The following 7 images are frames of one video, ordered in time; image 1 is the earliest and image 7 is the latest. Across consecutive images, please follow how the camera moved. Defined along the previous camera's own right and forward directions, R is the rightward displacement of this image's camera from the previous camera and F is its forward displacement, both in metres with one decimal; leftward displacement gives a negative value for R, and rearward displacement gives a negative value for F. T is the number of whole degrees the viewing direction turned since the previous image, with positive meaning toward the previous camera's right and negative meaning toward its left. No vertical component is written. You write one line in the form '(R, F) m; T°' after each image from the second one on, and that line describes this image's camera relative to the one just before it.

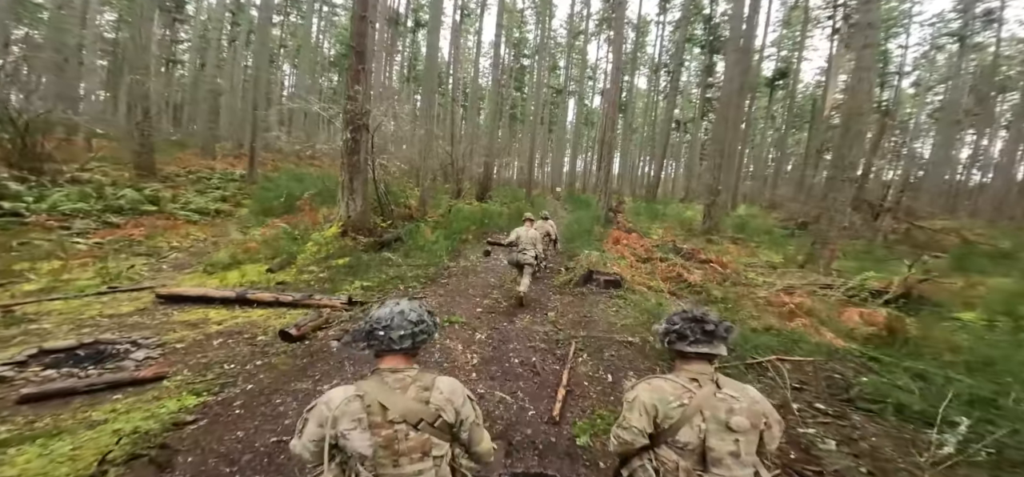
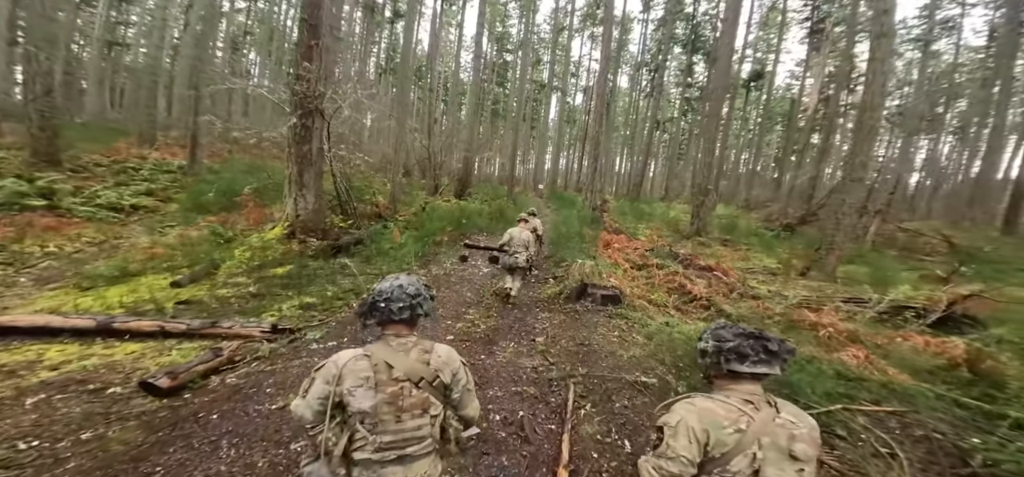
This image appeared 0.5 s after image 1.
(0.0, +1.2) m; +3°
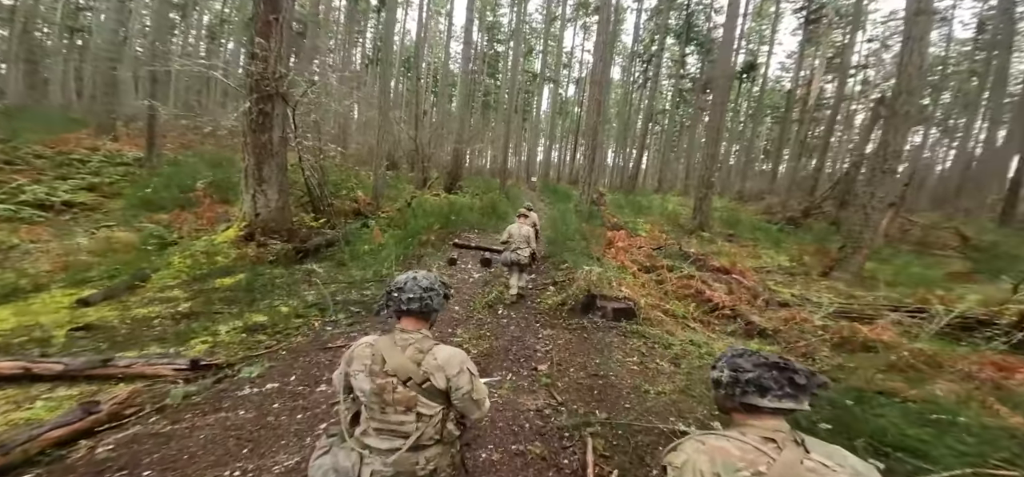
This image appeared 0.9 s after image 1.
(0.0, +1.0) m; +1°
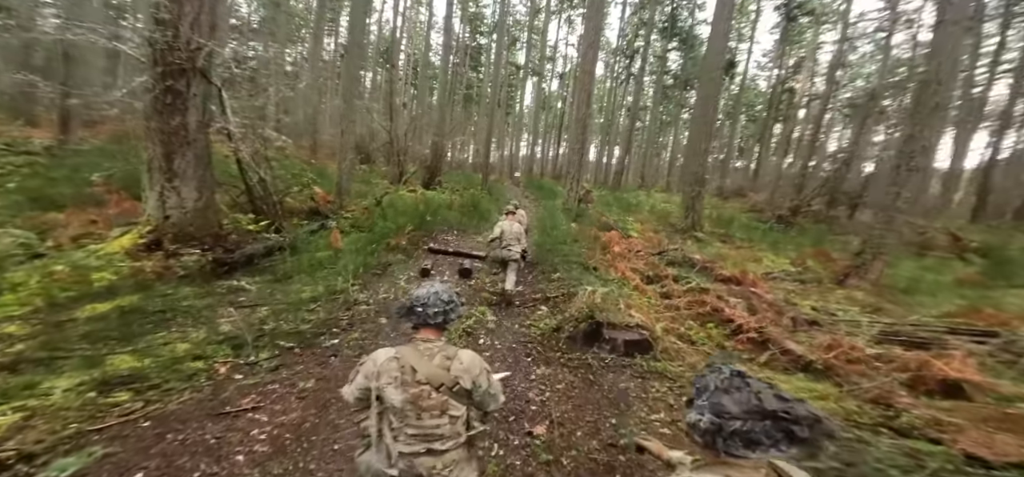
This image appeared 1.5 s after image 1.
(0.0, +1.2) m; +3°
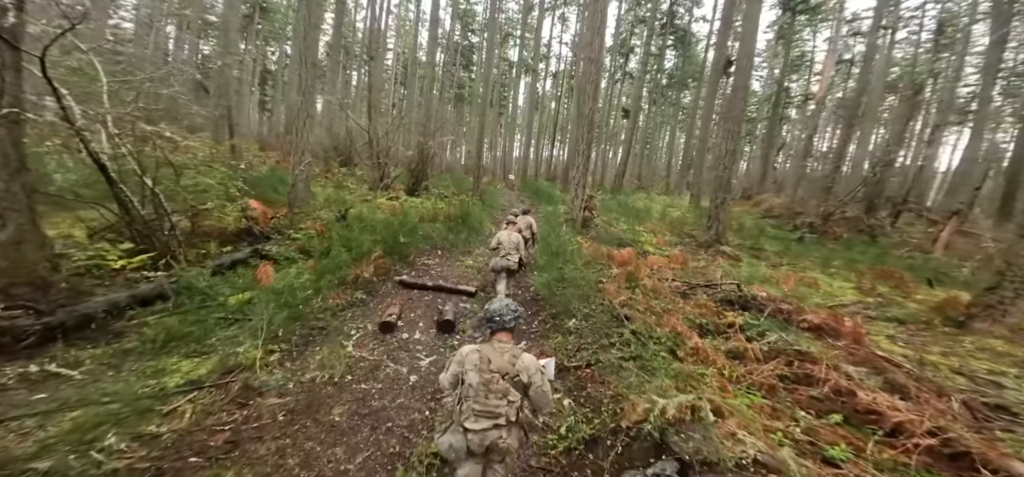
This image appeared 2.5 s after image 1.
(-0.1, +2.1) m; +1°
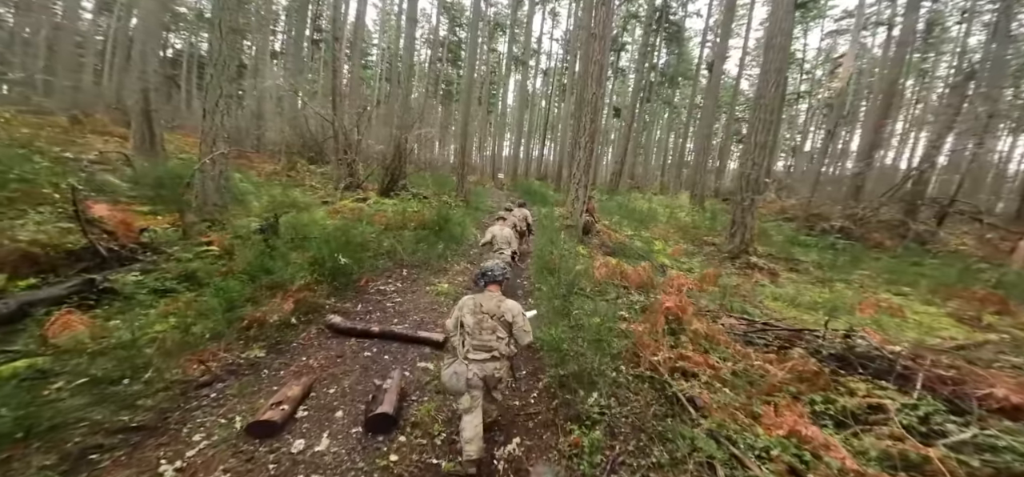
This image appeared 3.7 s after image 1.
(+0.1, +2.2) m; +2°
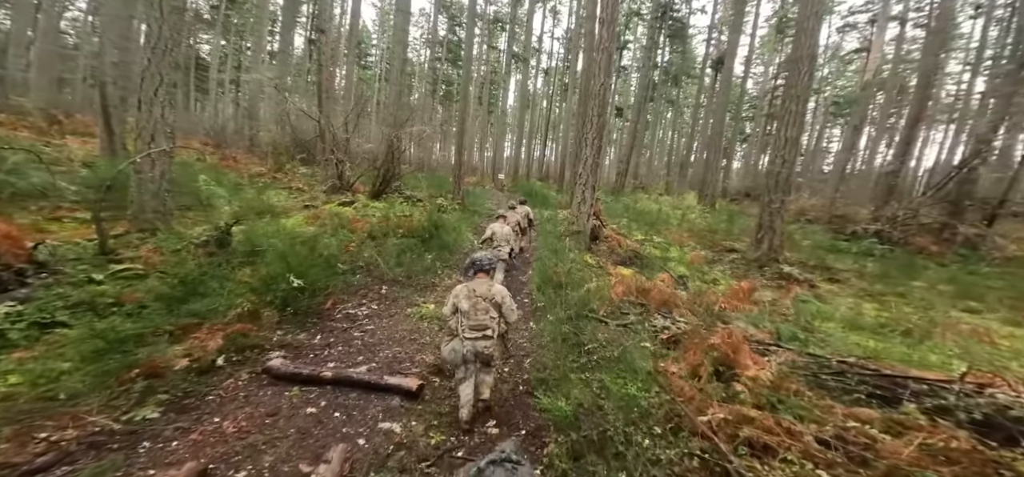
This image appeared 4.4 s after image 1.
(+0.1, +1.1) m; 0°
